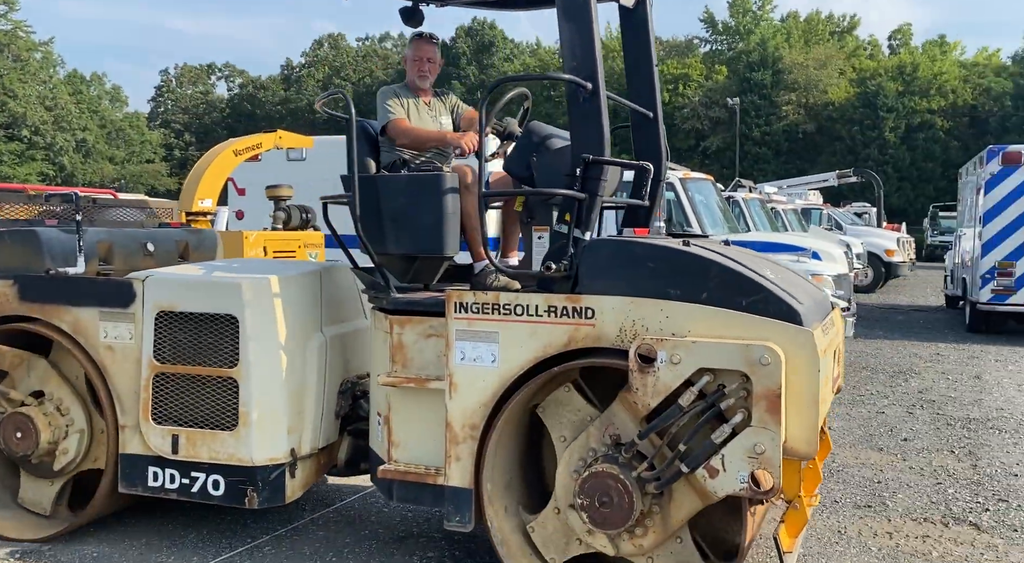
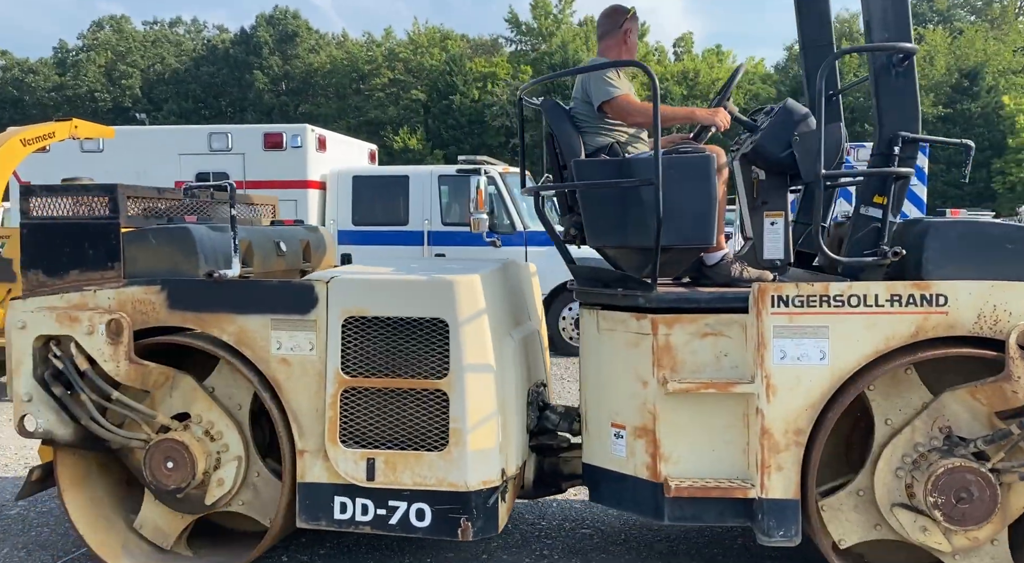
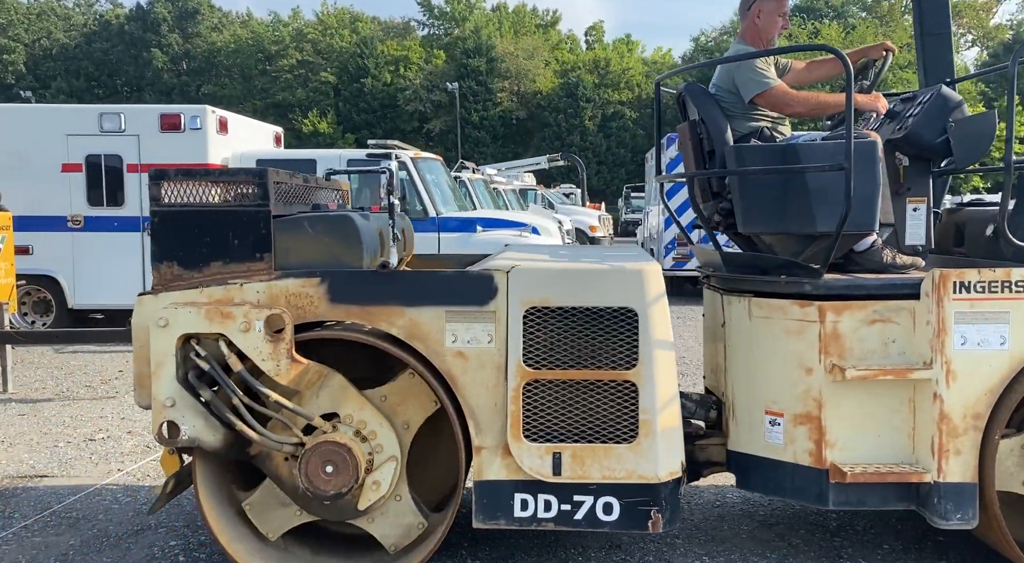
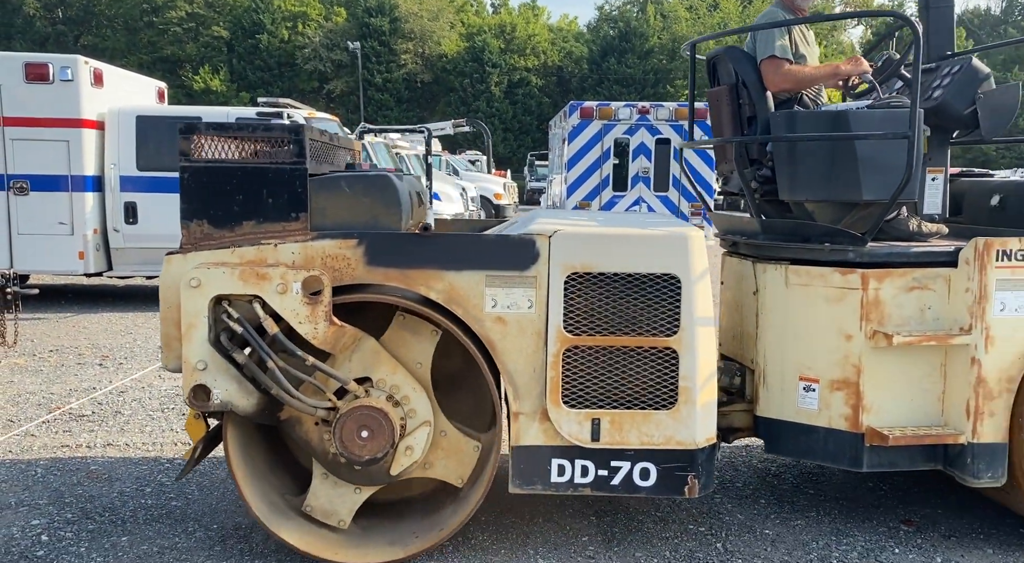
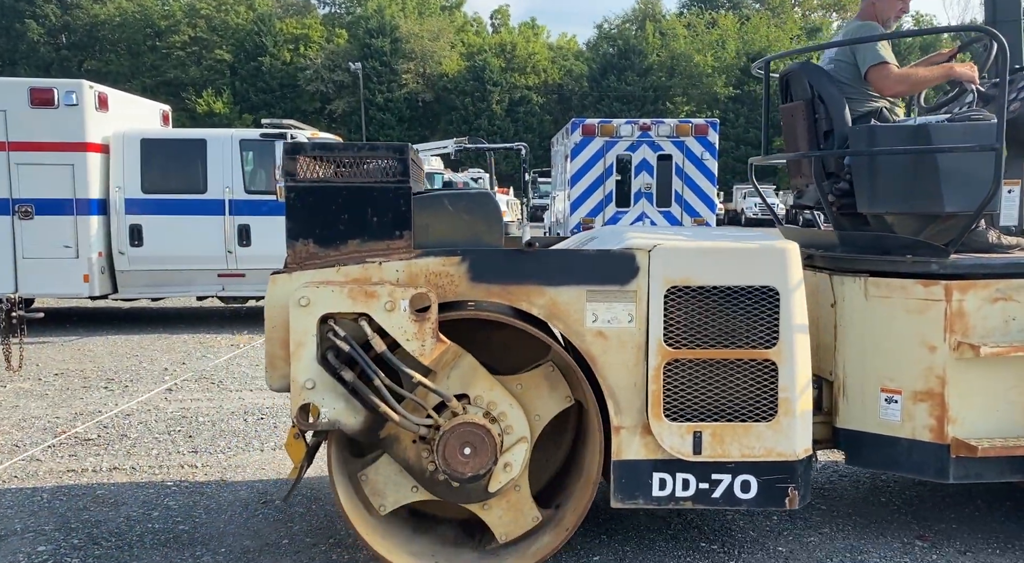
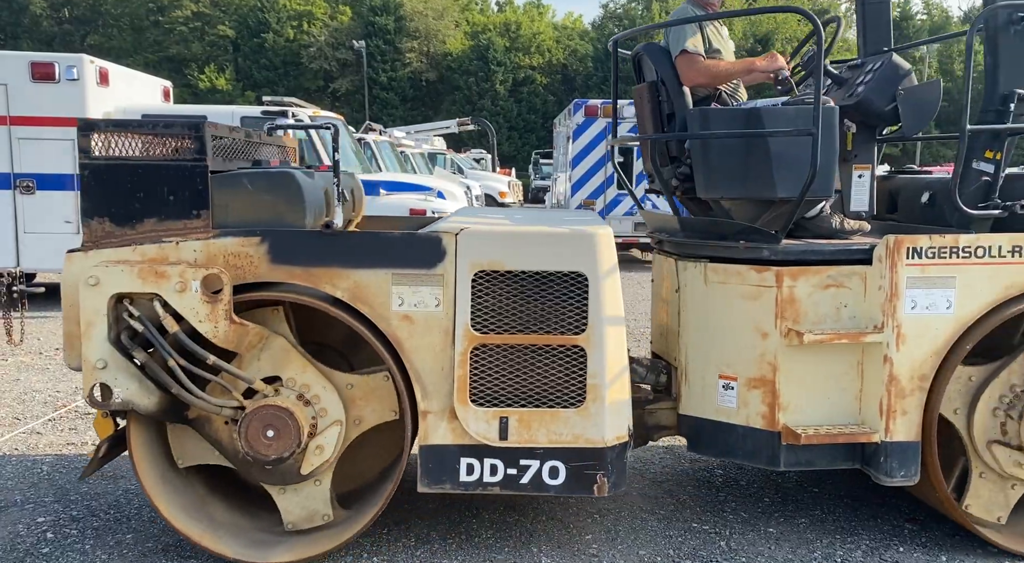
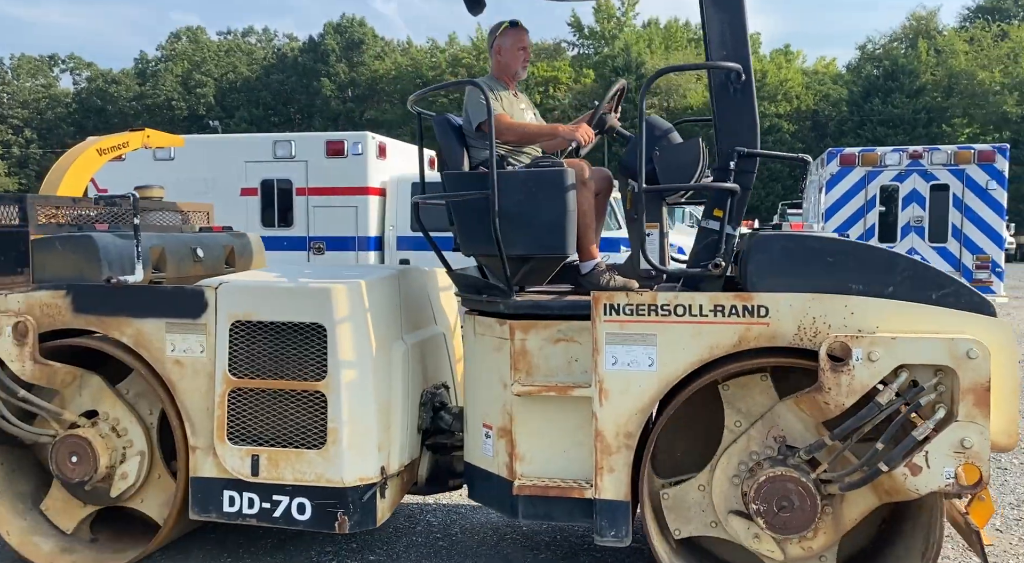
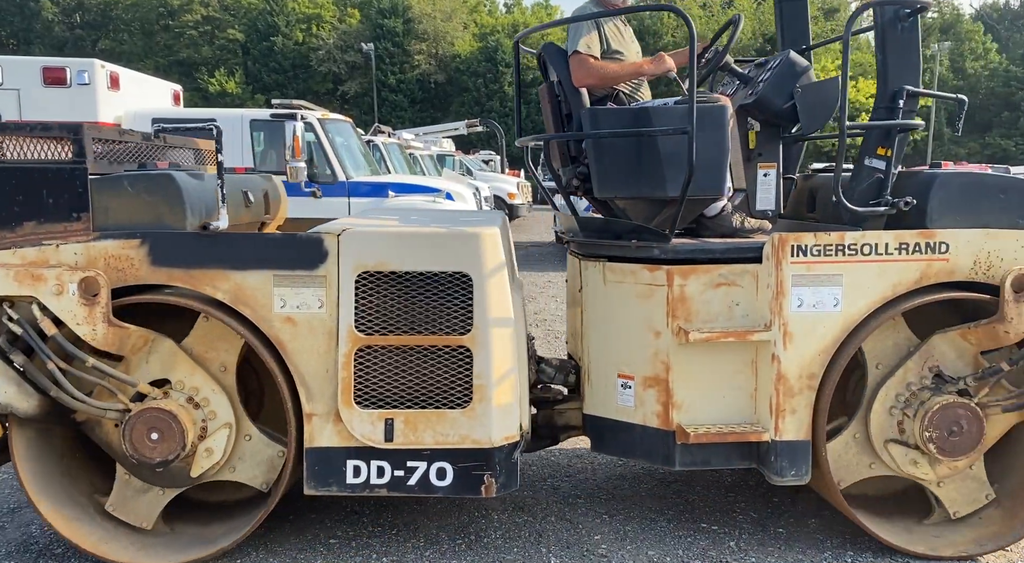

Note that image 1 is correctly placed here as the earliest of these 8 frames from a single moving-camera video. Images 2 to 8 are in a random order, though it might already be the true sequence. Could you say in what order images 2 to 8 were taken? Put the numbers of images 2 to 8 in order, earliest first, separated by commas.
7, 2, 3, 5, 4, 6, 8
